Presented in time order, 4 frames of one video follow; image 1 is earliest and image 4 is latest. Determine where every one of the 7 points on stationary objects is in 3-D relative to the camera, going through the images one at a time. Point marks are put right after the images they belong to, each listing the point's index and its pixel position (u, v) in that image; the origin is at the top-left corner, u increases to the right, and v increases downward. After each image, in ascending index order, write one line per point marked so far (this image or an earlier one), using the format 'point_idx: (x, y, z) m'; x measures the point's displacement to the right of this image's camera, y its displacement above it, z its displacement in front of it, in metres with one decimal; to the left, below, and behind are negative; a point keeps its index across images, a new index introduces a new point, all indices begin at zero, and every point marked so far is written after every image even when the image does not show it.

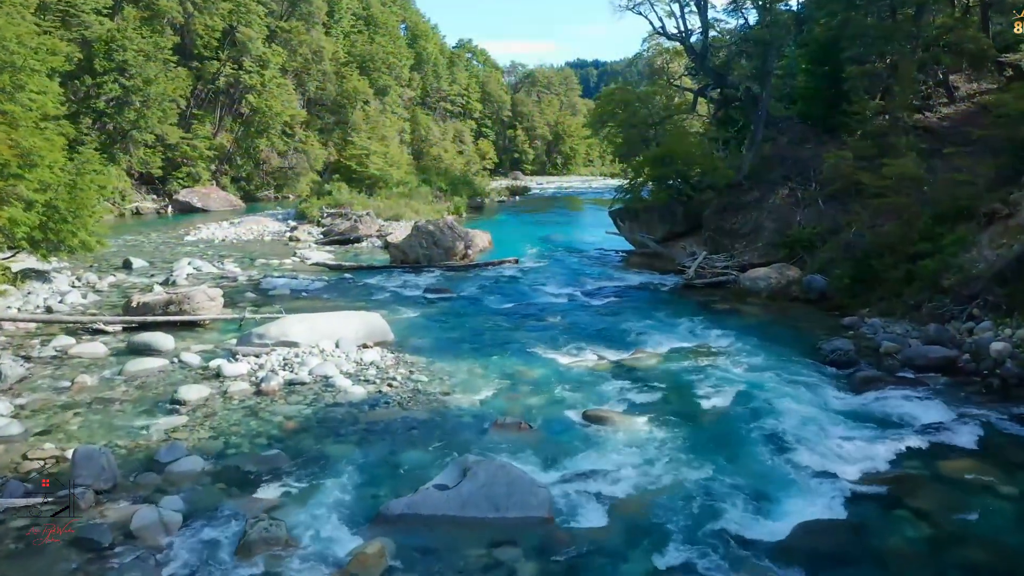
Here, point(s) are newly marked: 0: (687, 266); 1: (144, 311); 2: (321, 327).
0: (+4.8, +0.6, +18.3) m
1: (-7.7, -0.5, +14.0) m
2: (-3.5, -0.7, +12.1) m
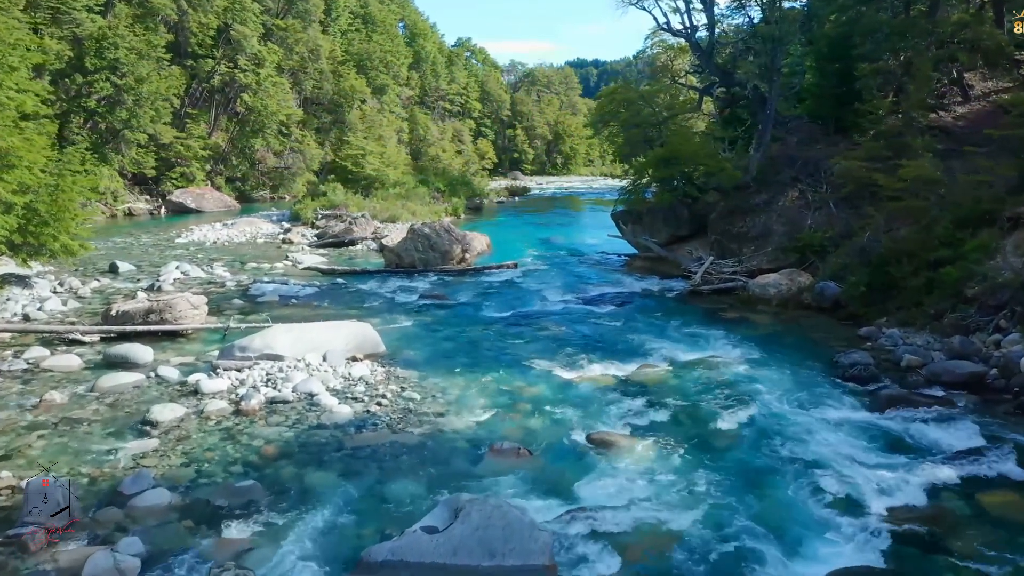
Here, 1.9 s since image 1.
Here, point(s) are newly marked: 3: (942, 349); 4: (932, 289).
0: (+4.8, +0.4, +17.7) m
1: (-7.8, -0.6, +13.3) m
2: (-3.5, -0.9, +11.4) m
3: (+7.1, -1.0, +11.0) m
4: (+7.9, 0.0, +12.6) m
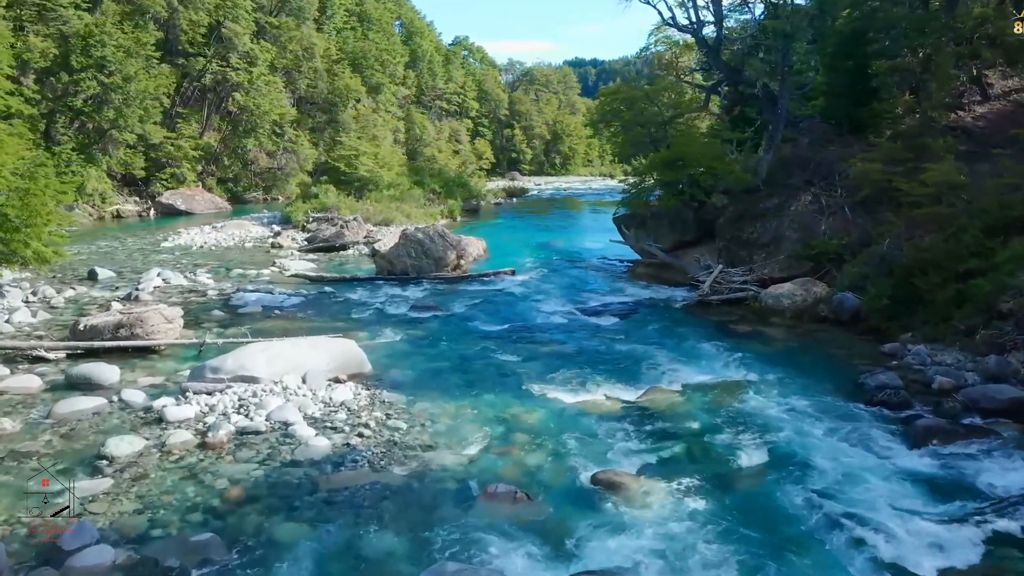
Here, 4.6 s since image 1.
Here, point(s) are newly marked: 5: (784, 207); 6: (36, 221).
0: (+4.7, +0.2, +16.8) m
1: (-7.8, -0.9, +12.4) m
2: (-3.5, -1.1, +10.5) m
3: (+7.0, -1.2, +10.1) m
4: (+7.9, -0.2, +11.7) m
5: (+7.2, +2.2, +17.8) m
6: (-10.6, +1.5, +14.9) m
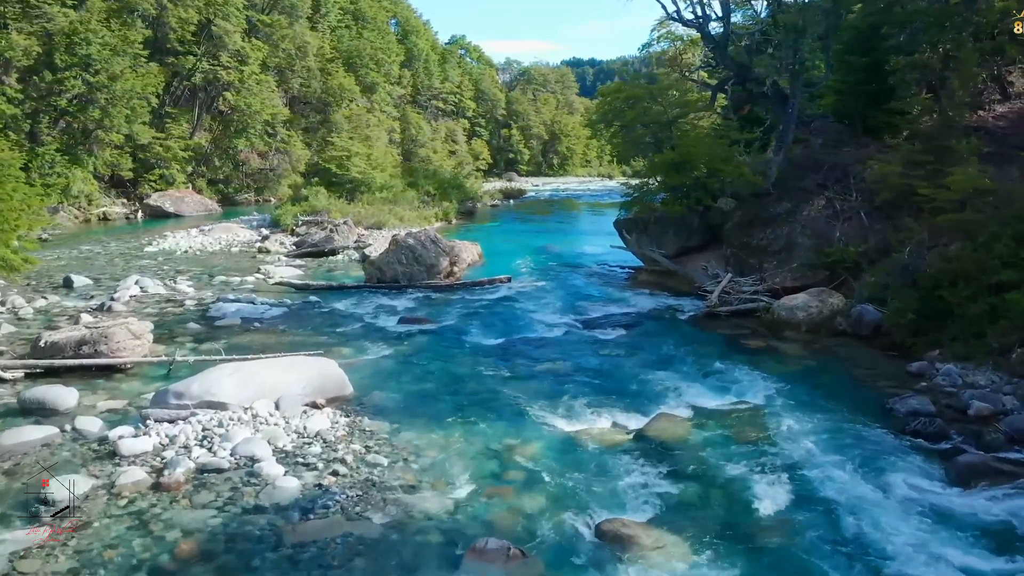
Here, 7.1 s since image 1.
0: (+4.6, 0.0, +15.8) m
1: (-7.9, -1.1, +11.4) m
2: (-3.6, -1.3, +9.5) m
3: (+6.9, -1.5, +9.2) m
4: (+7.8, -0.5, +10.8) m
5: (+7.1, +1.9, +16.9) m
6: (-10.7, +1.2, +13.9) m
